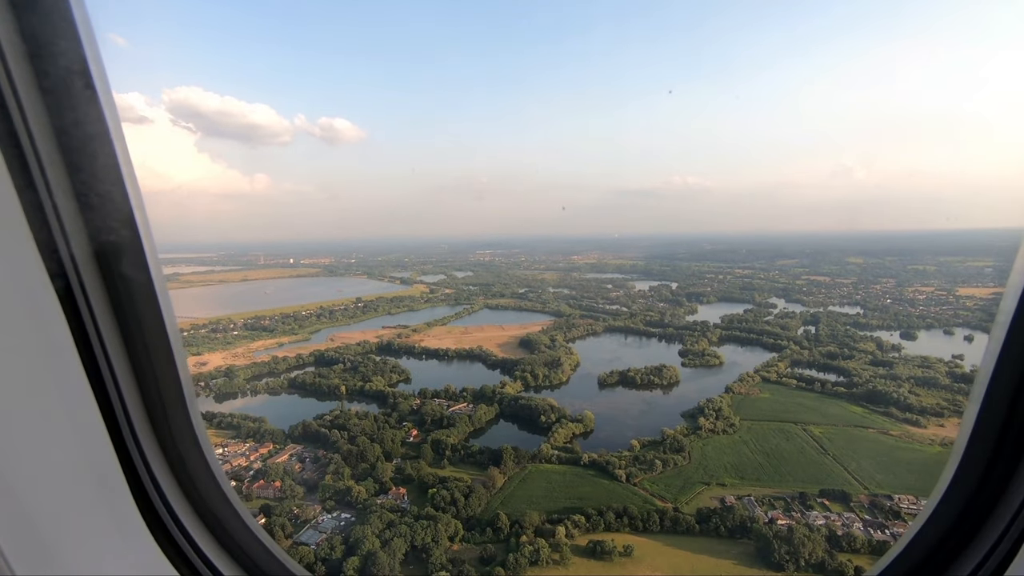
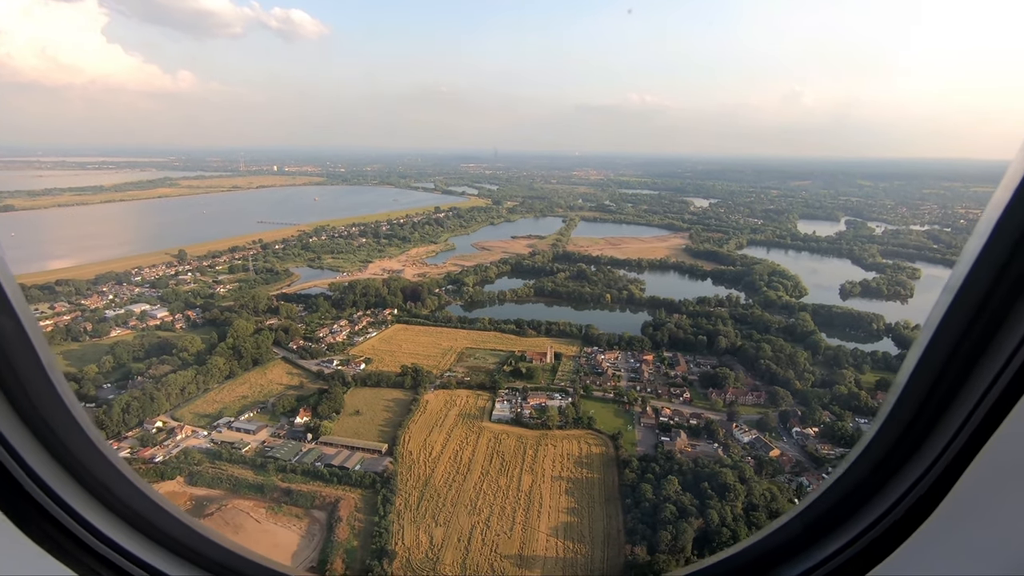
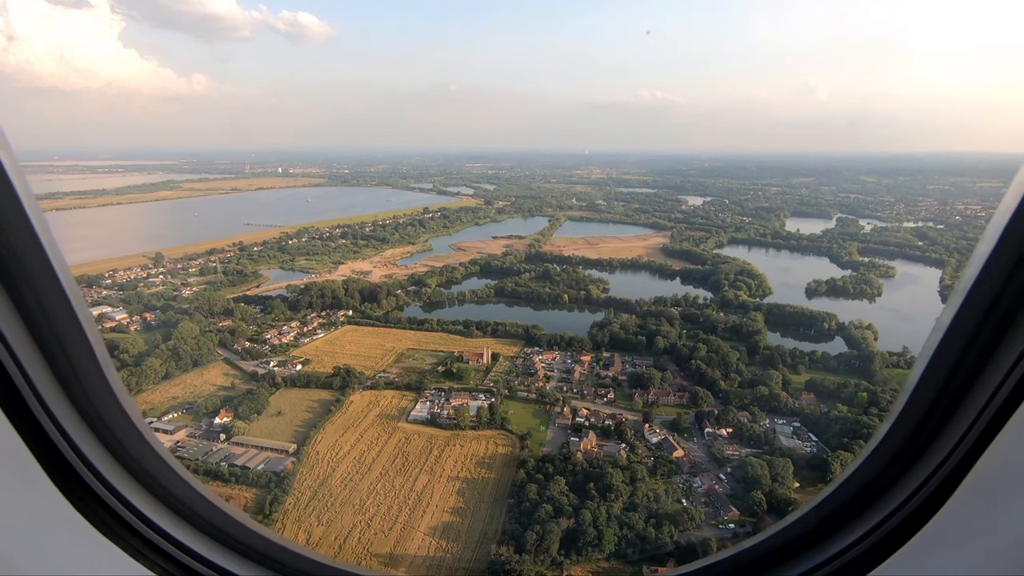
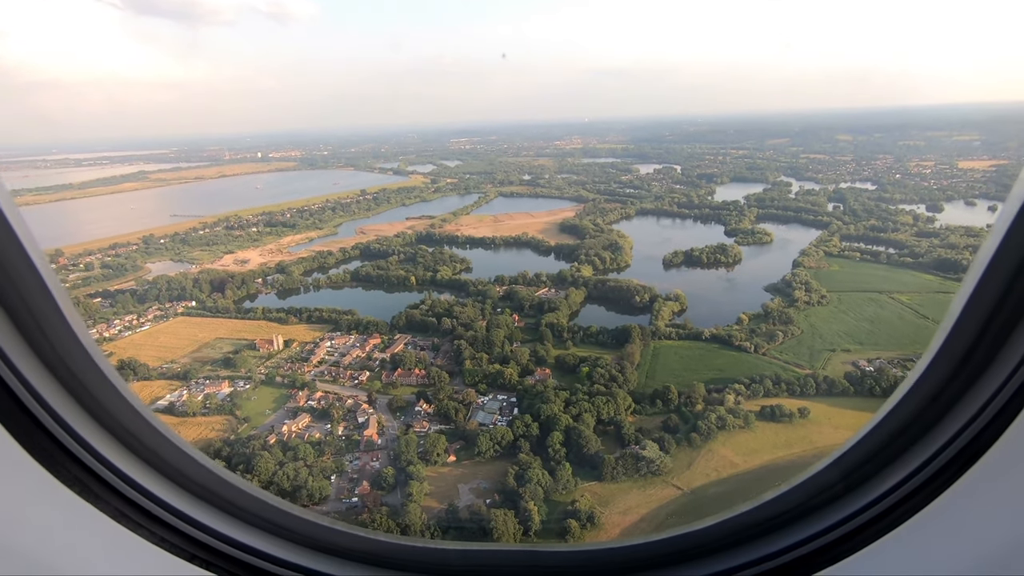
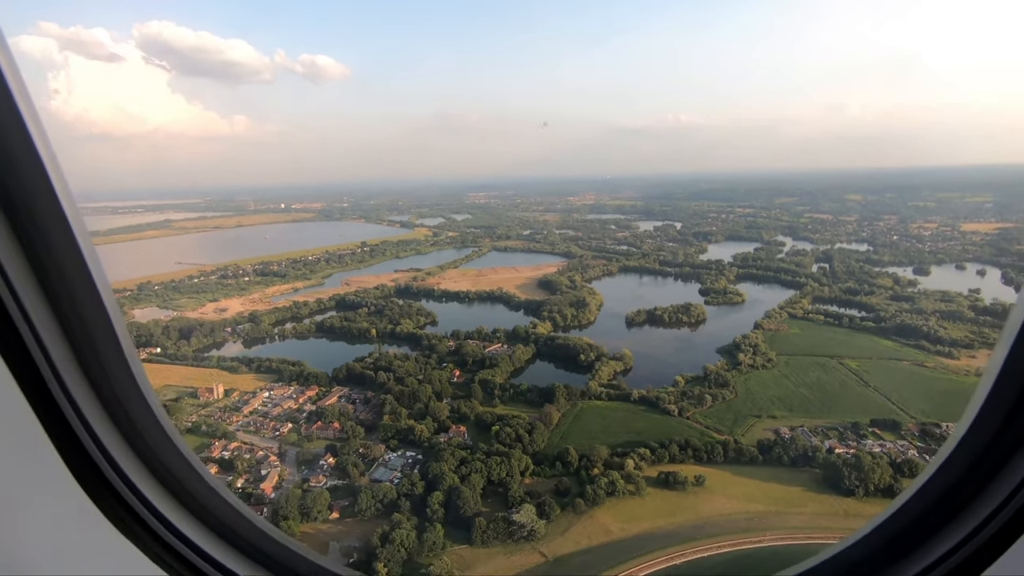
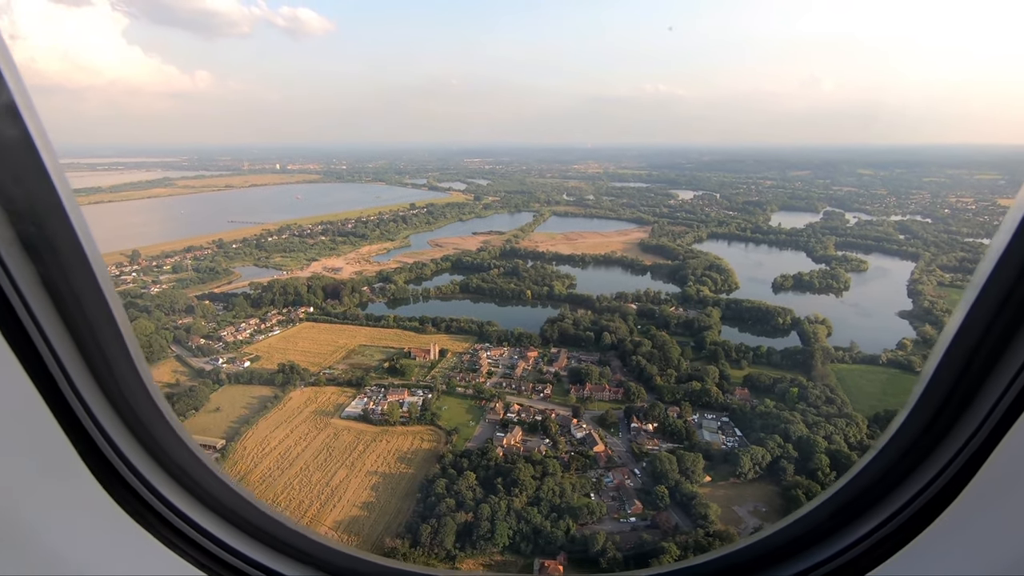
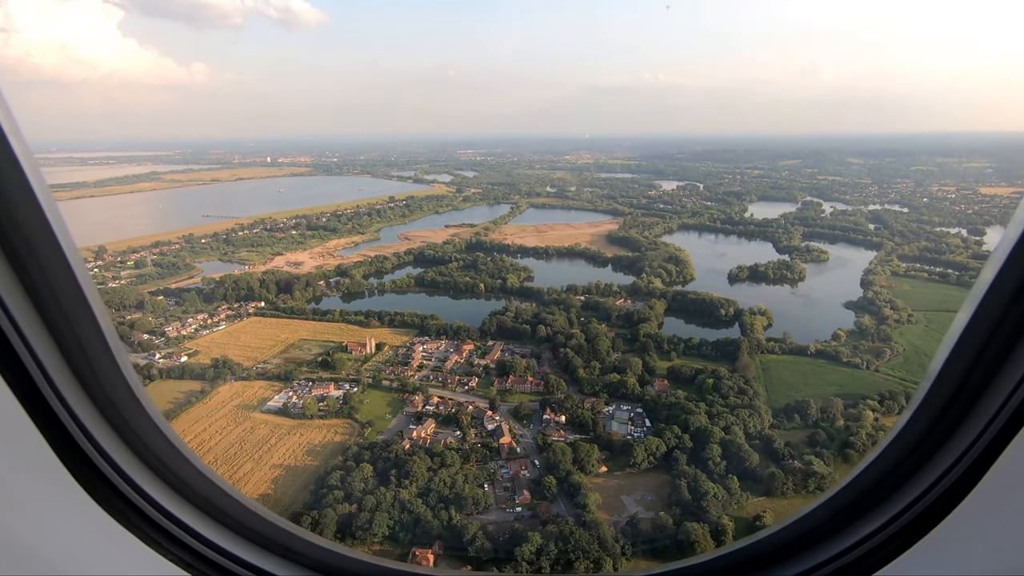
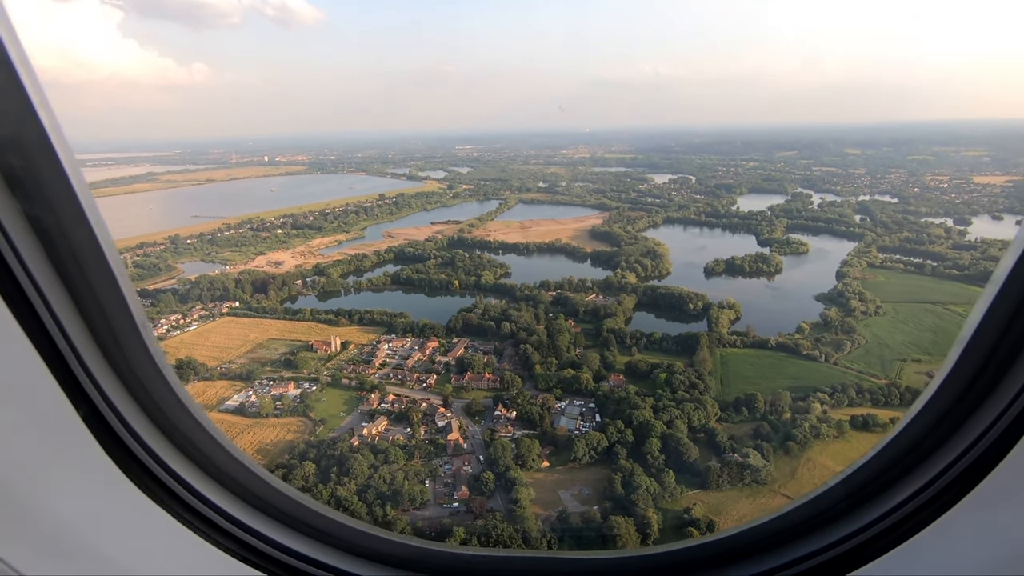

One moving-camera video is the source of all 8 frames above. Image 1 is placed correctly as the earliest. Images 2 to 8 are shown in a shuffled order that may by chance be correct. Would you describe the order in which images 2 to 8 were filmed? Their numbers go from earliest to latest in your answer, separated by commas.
5, 4, 8, 7, 6, 3, 2
